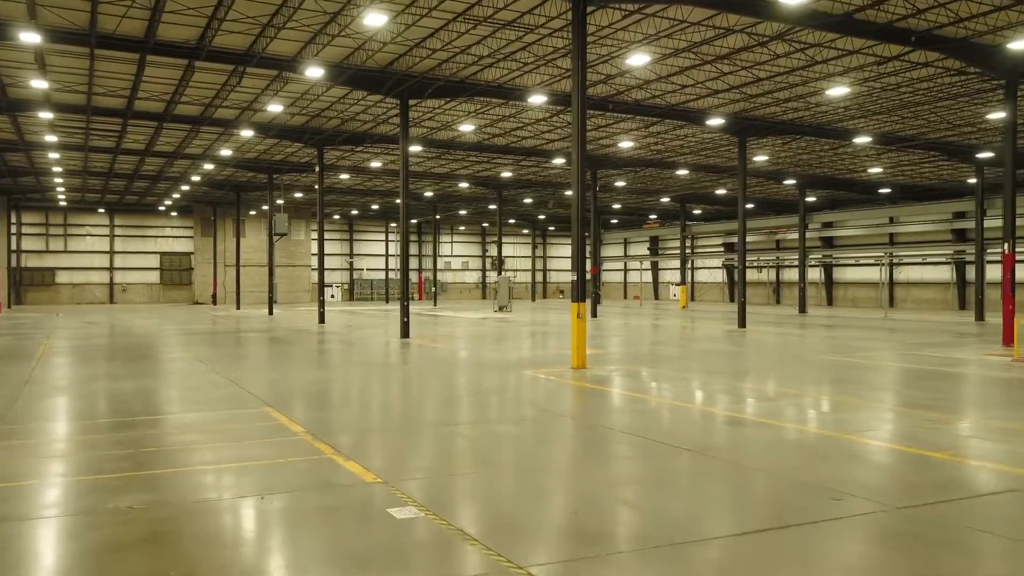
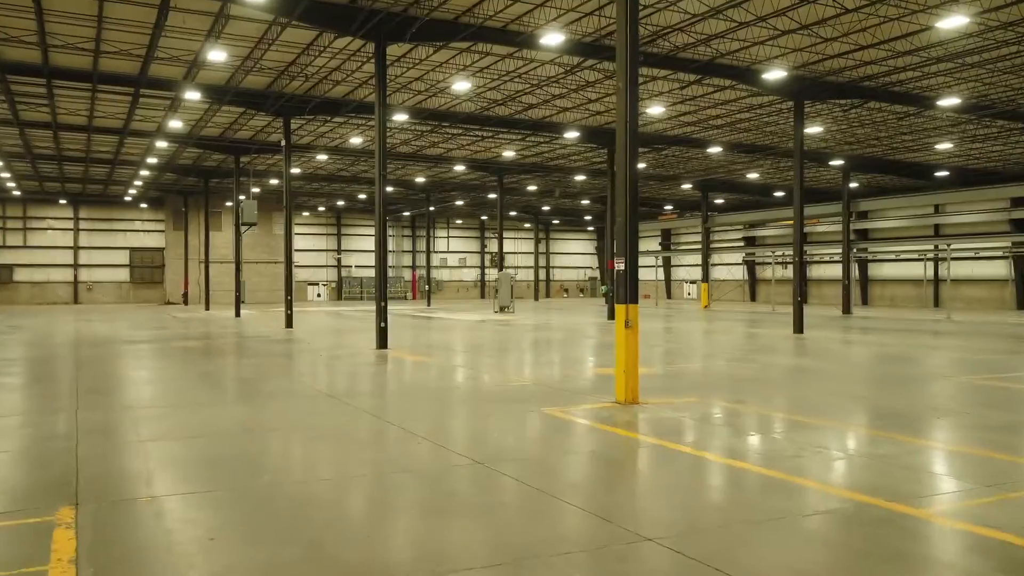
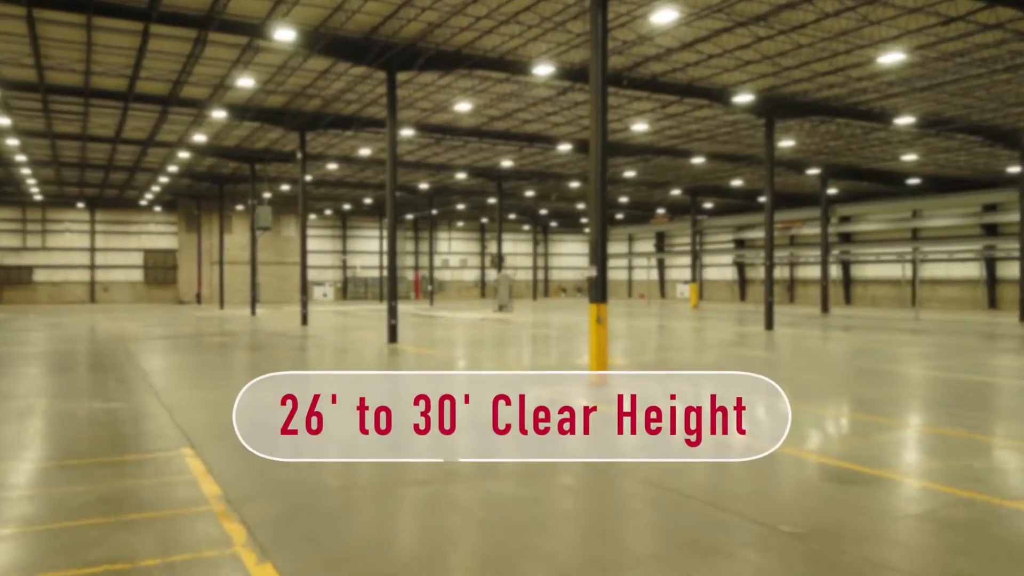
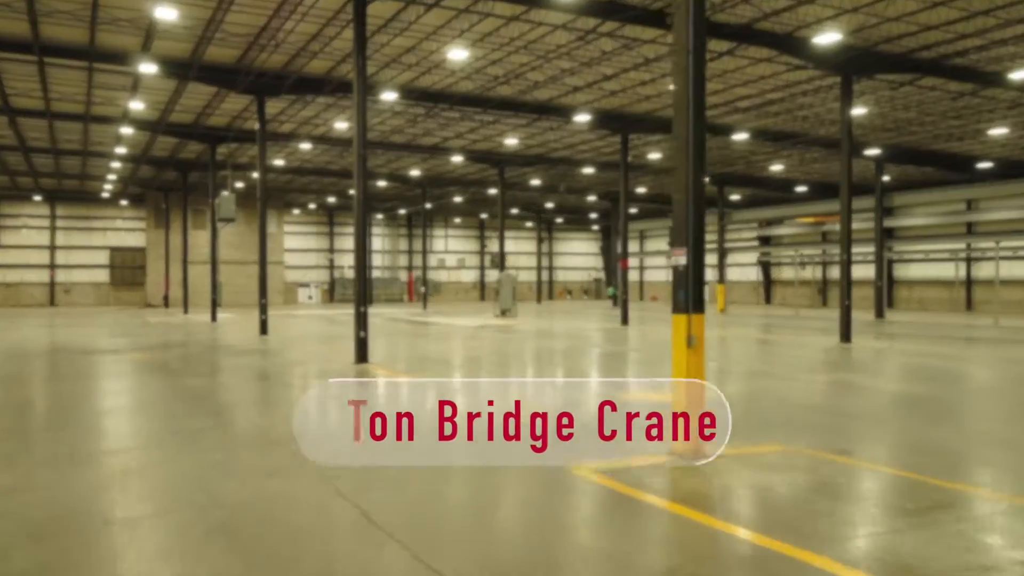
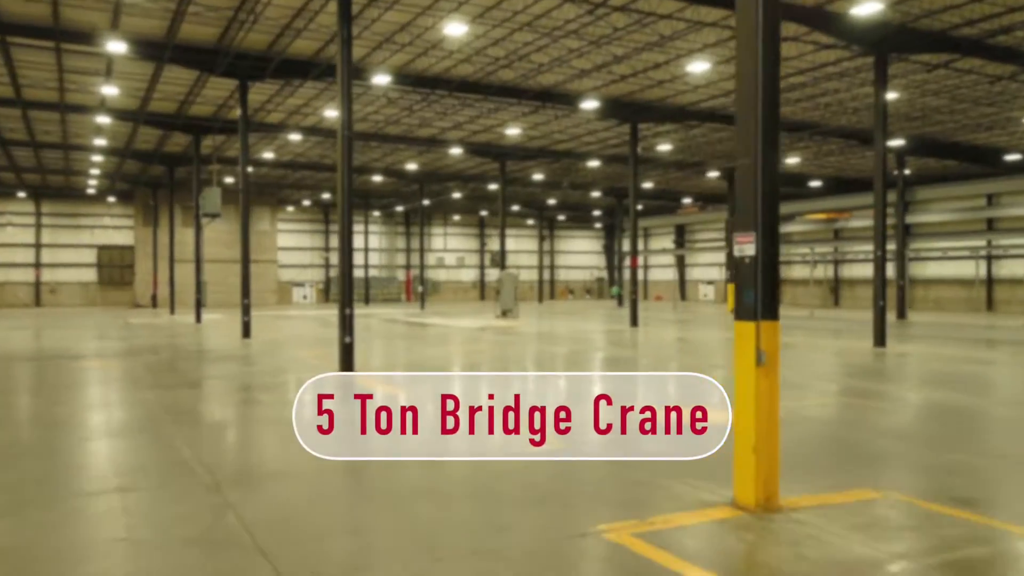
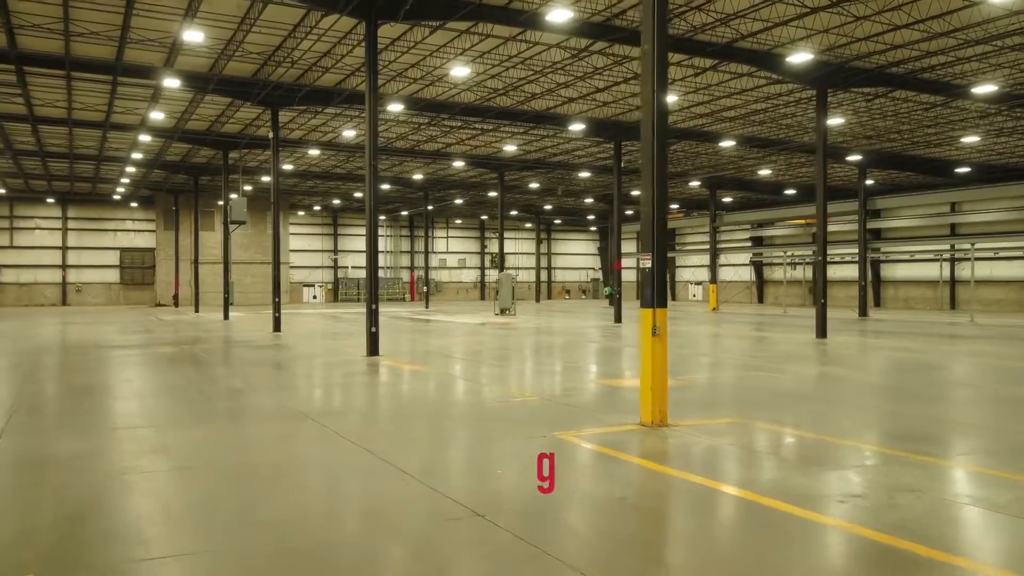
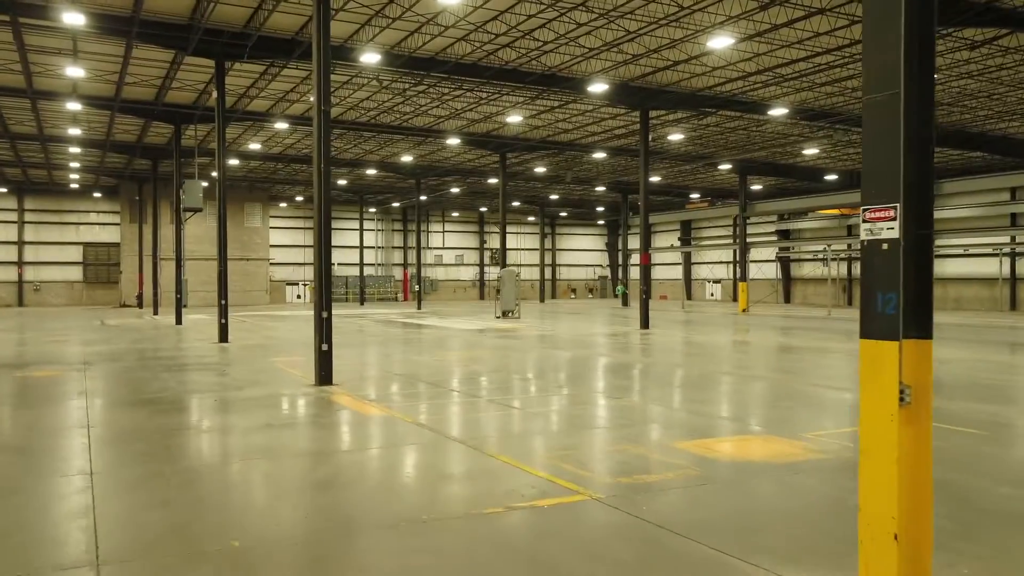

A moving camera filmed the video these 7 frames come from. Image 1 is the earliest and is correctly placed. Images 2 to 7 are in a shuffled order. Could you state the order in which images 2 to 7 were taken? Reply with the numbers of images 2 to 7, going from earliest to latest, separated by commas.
3, 2, 6, 4, 5, 7
